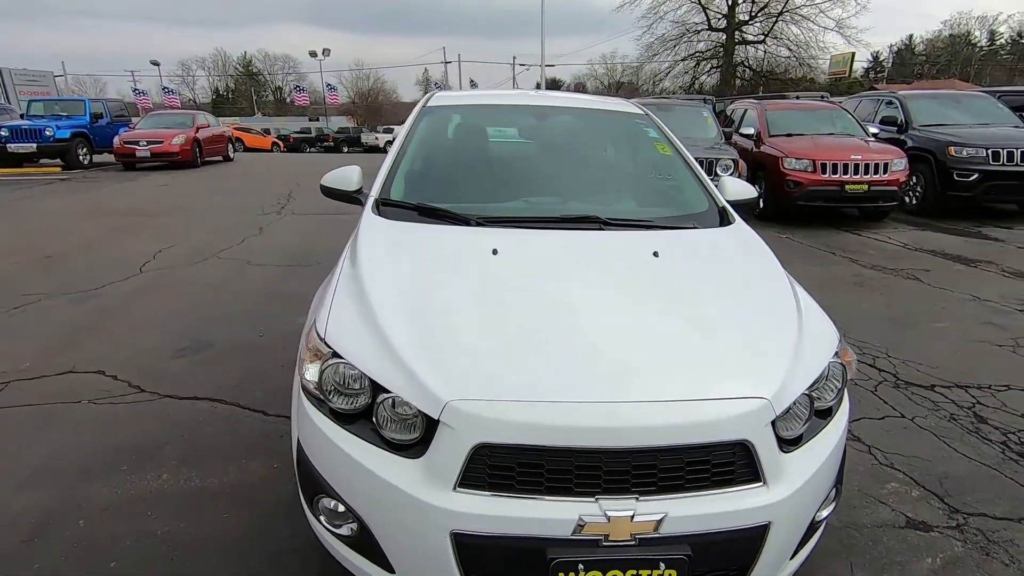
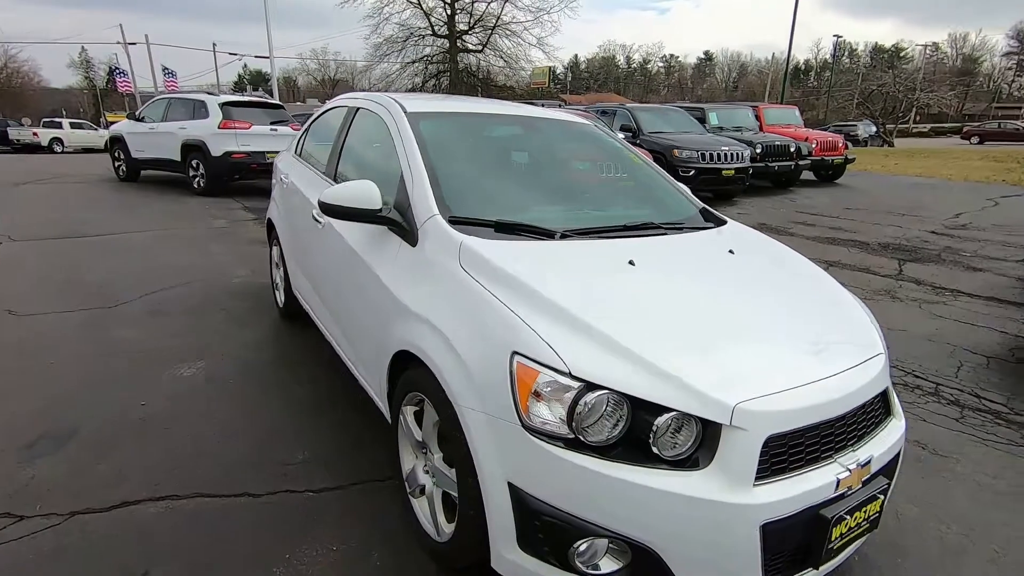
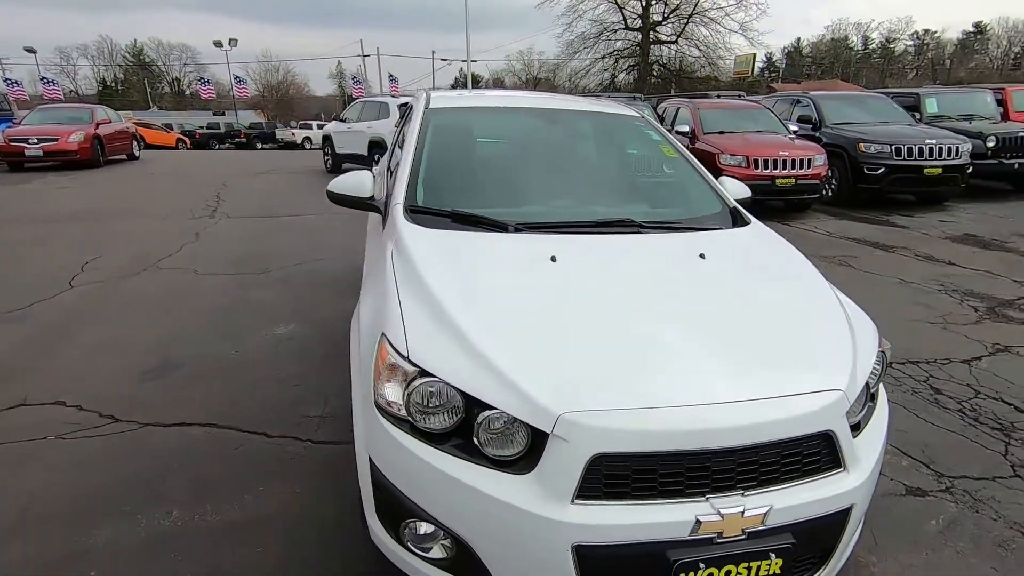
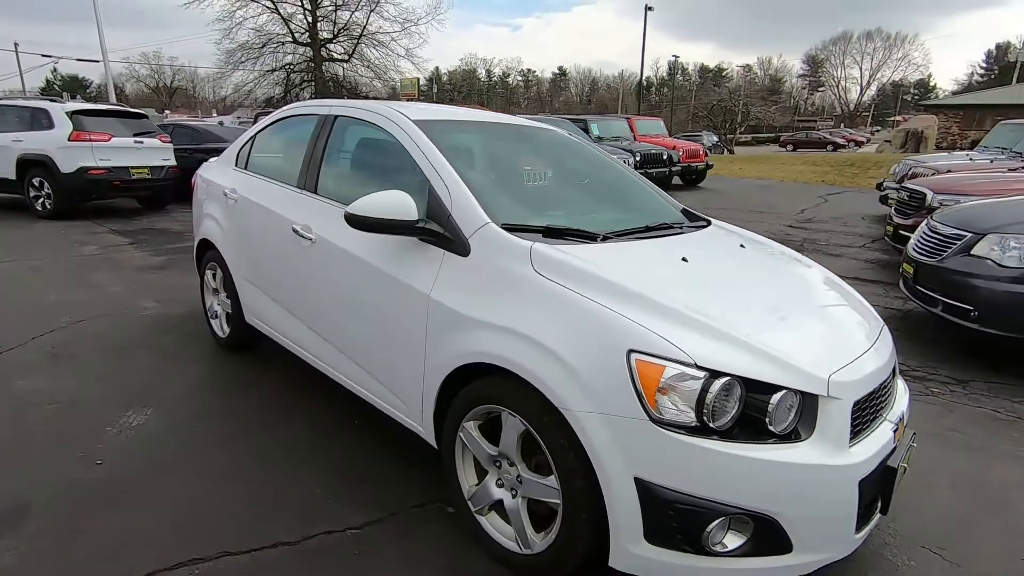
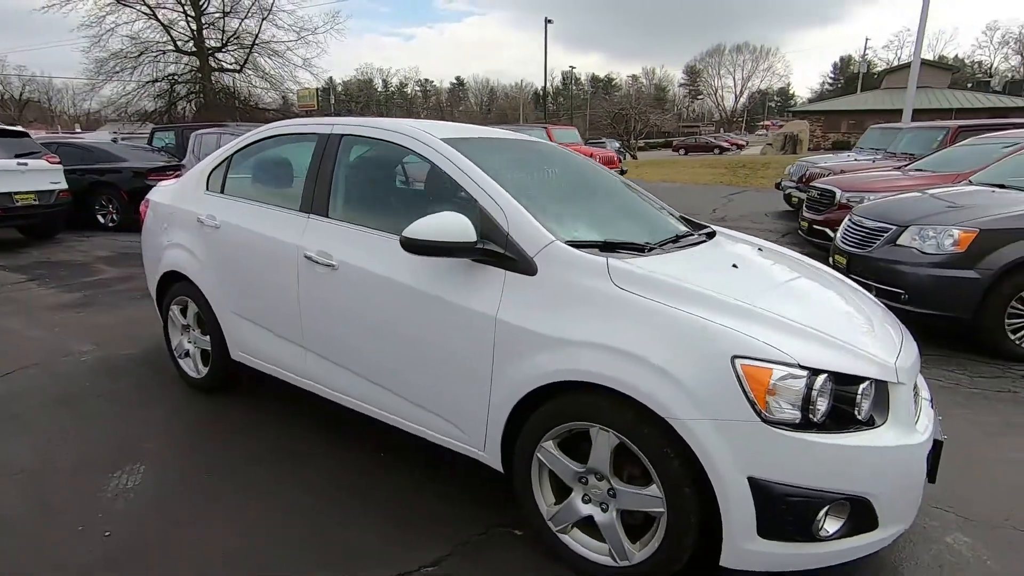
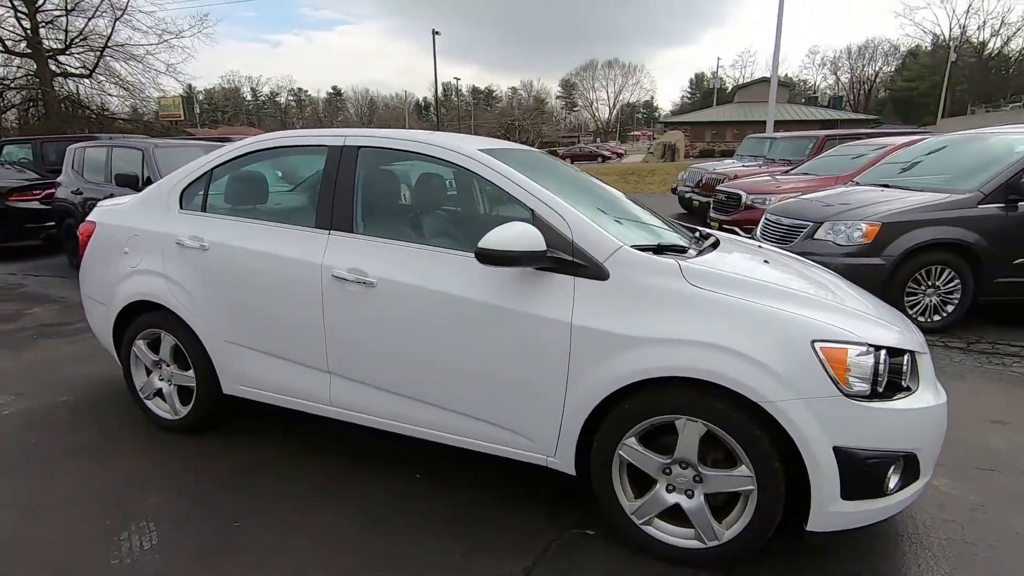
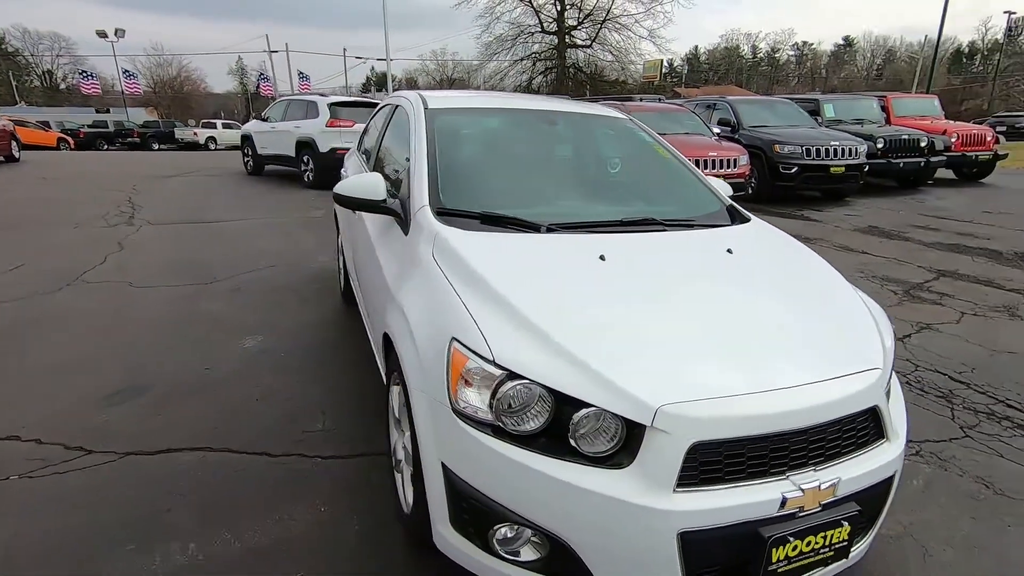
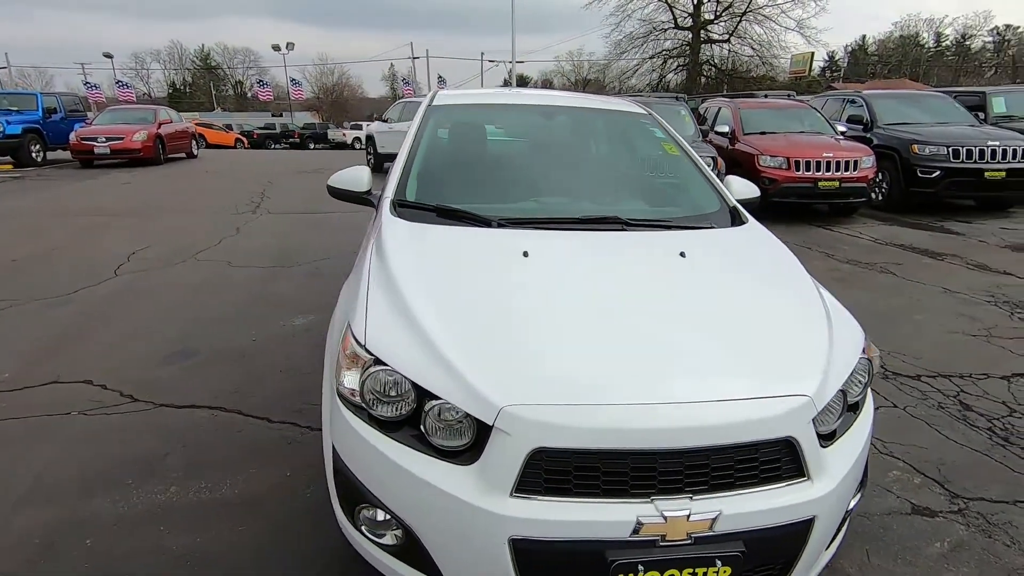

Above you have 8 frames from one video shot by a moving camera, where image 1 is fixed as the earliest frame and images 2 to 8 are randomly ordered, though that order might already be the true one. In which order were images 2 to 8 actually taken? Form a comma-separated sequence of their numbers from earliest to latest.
8, 3, 7, 2, 4, 5, 6
